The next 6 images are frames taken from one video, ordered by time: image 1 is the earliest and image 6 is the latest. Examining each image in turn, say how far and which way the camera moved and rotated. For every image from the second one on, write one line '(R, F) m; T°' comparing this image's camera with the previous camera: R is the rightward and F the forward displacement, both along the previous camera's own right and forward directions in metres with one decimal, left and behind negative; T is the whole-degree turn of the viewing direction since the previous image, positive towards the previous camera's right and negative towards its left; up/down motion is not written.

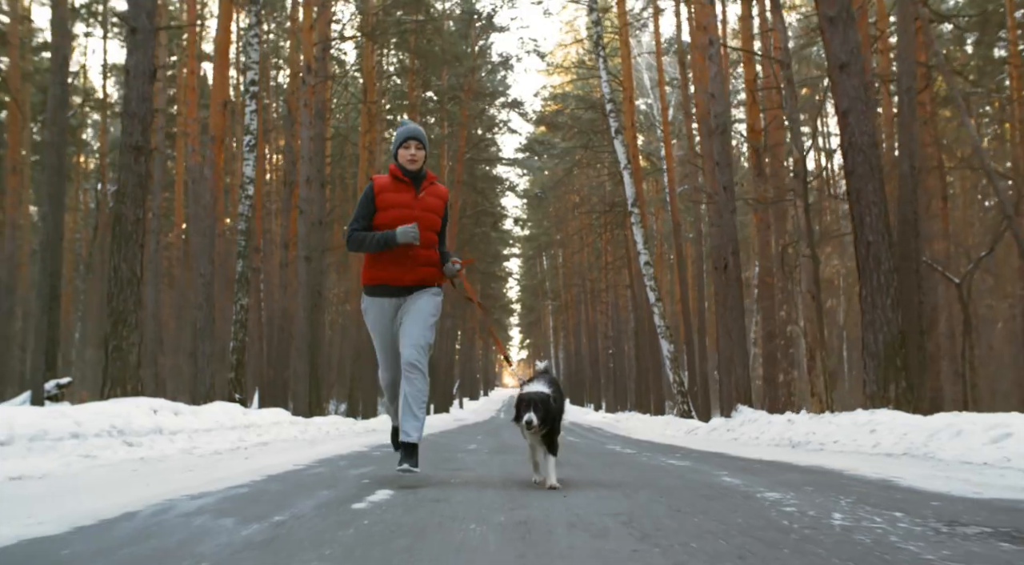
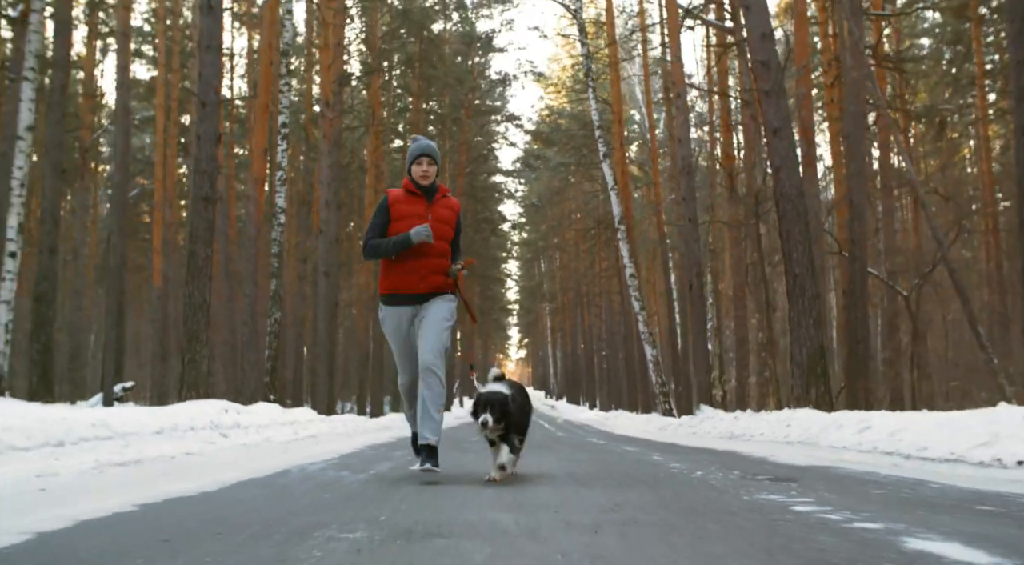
(0.0, -2.7) m; 0°
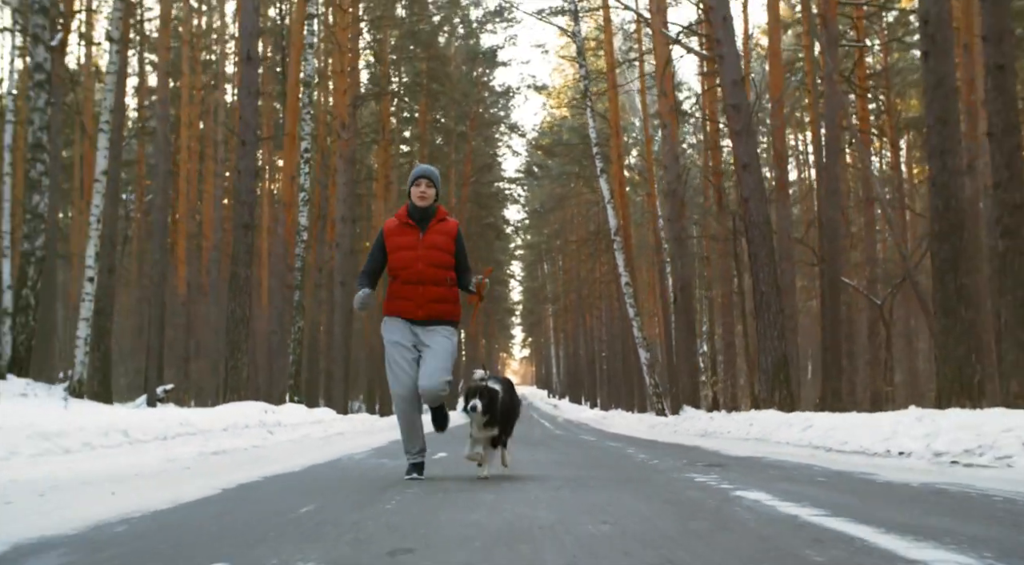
(0.0, -1.9) m; 0°
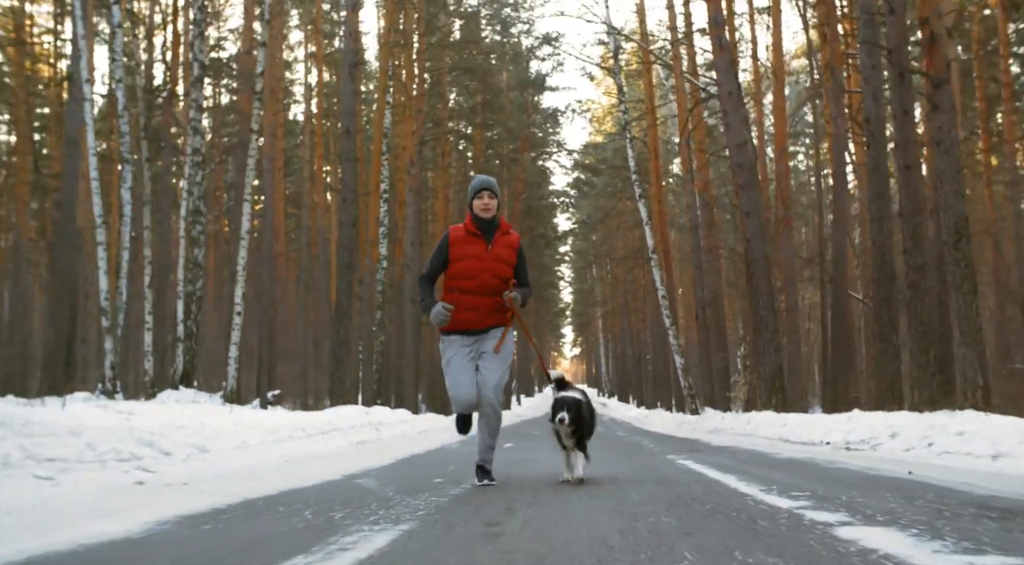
(+0.1, -3.9) m; -3°
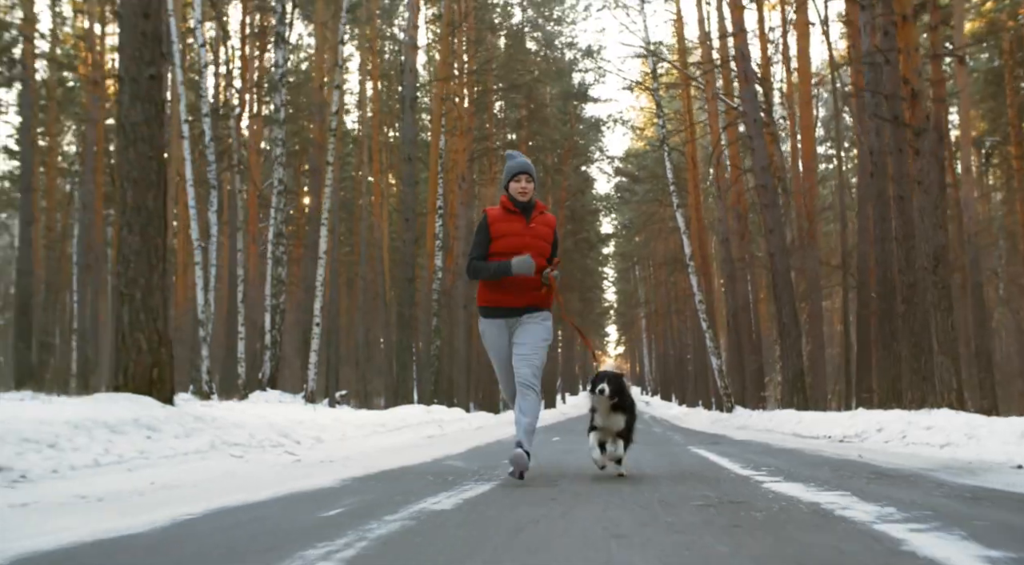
(0.0, -2.2) m; -3°
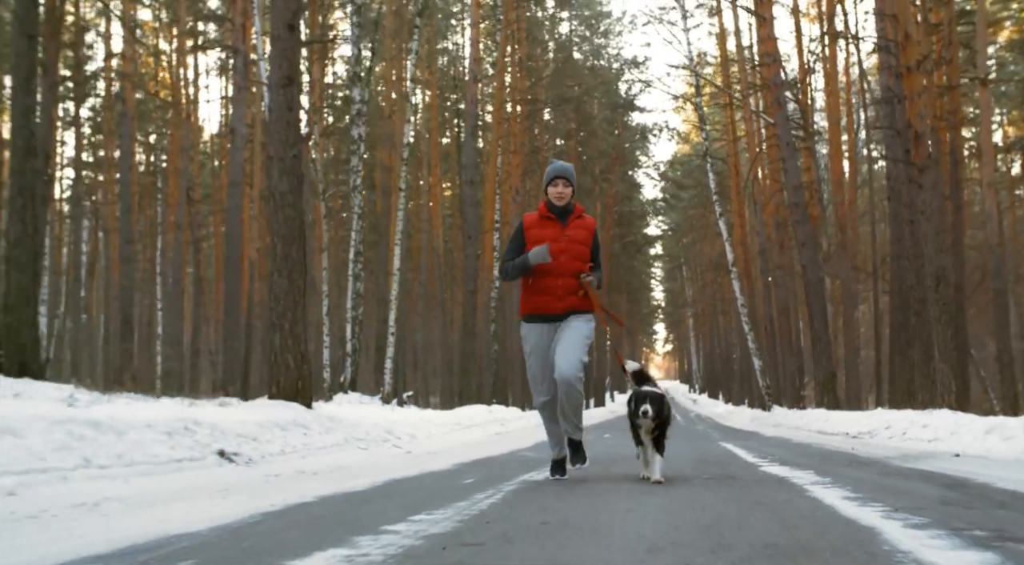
(-0.1, -2.2) m; -3°
